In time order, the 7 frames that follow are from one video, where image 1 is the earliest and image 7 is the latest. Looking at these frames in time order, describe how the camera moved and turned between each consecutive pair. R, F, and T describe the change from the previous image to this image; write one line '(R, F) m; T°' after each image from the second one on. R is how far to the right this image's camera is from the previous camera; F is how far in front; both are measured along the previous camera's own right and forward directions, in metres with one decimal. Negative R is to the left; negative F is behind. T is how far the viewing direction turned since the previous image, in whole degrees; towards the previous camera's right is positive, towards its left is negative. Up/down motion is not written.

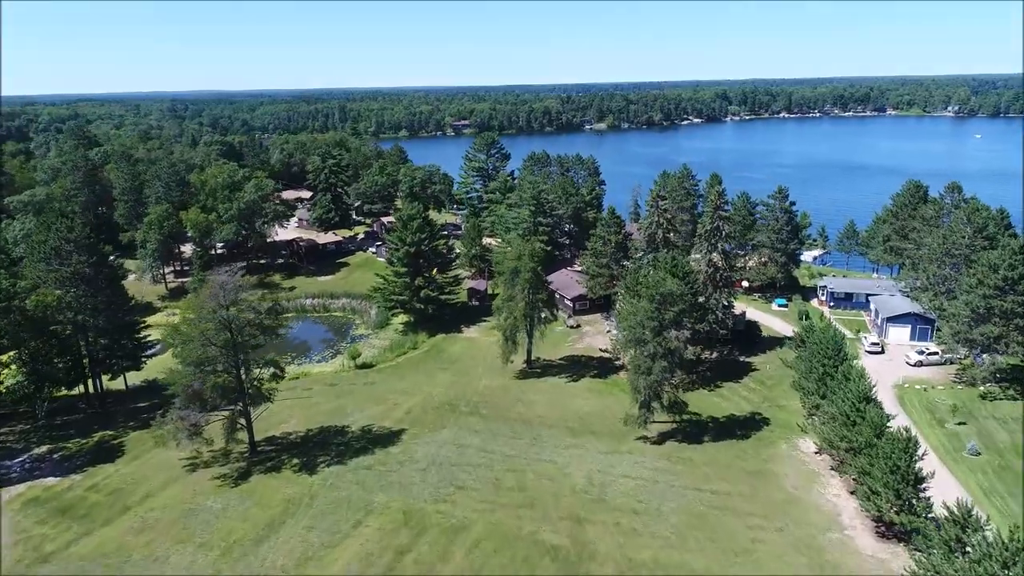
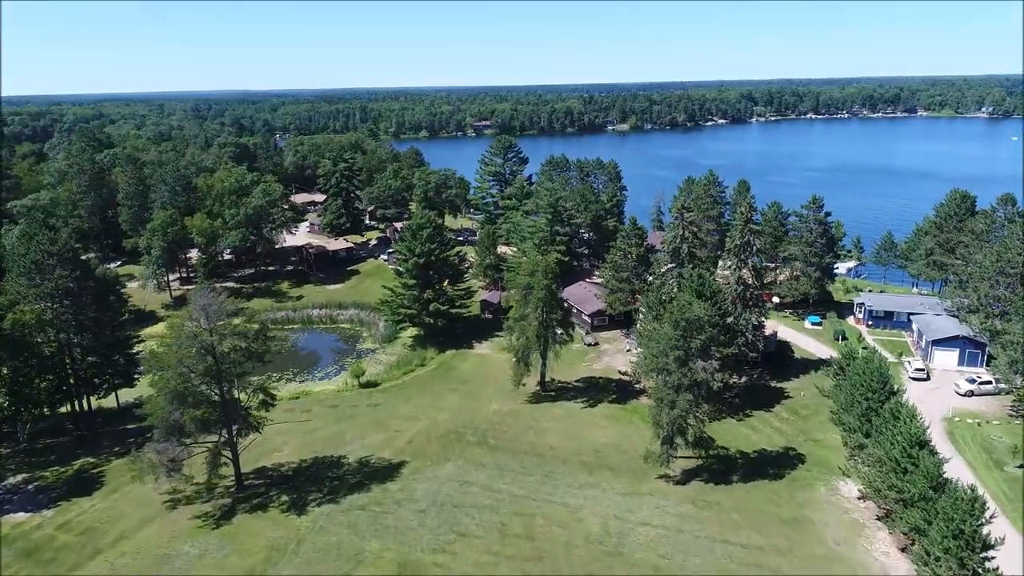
(+0.4, +2.6) m; -2°
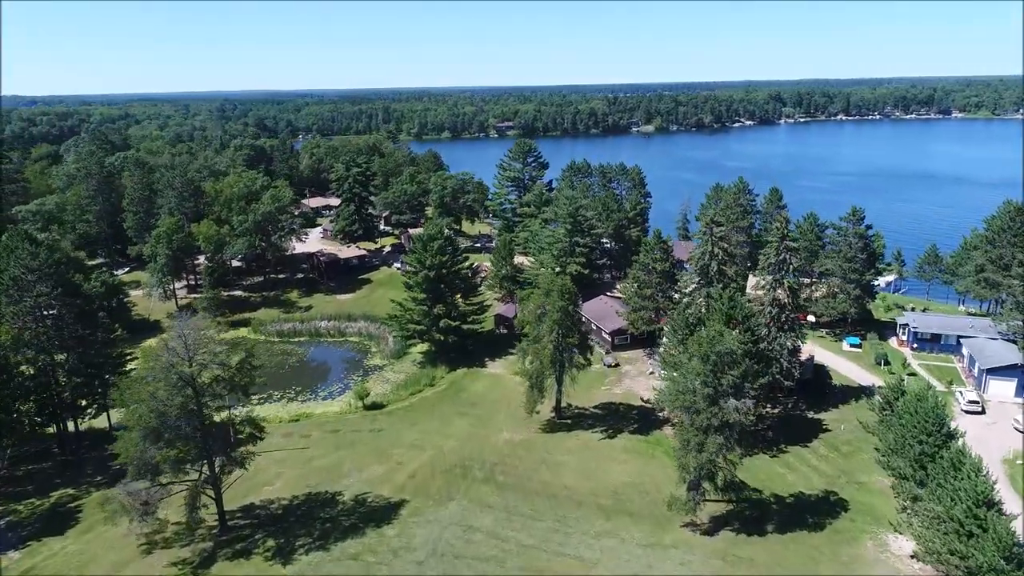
(+0.4, +2.6) m; -2°
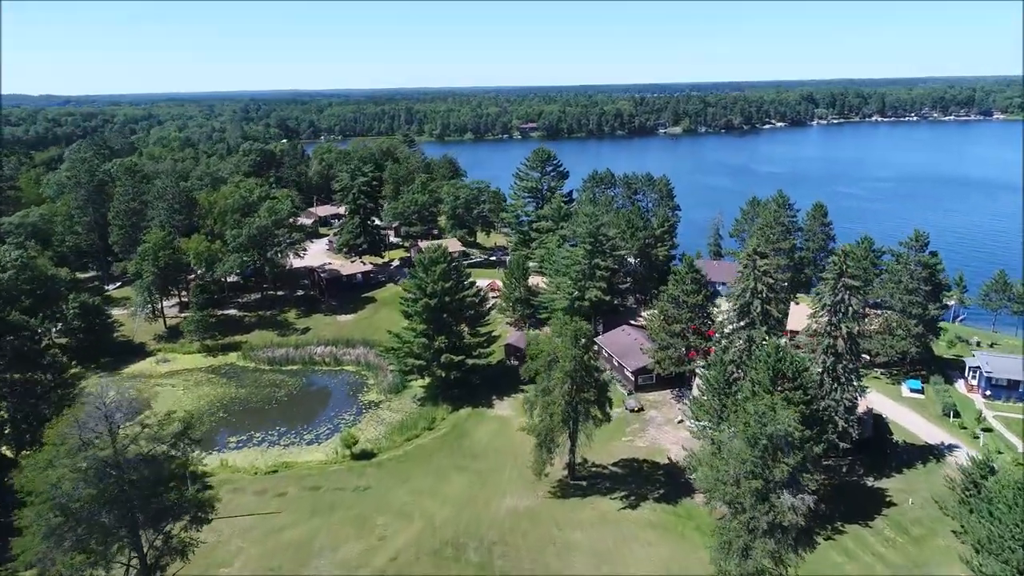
(+0.7, +4.7) m; -2°
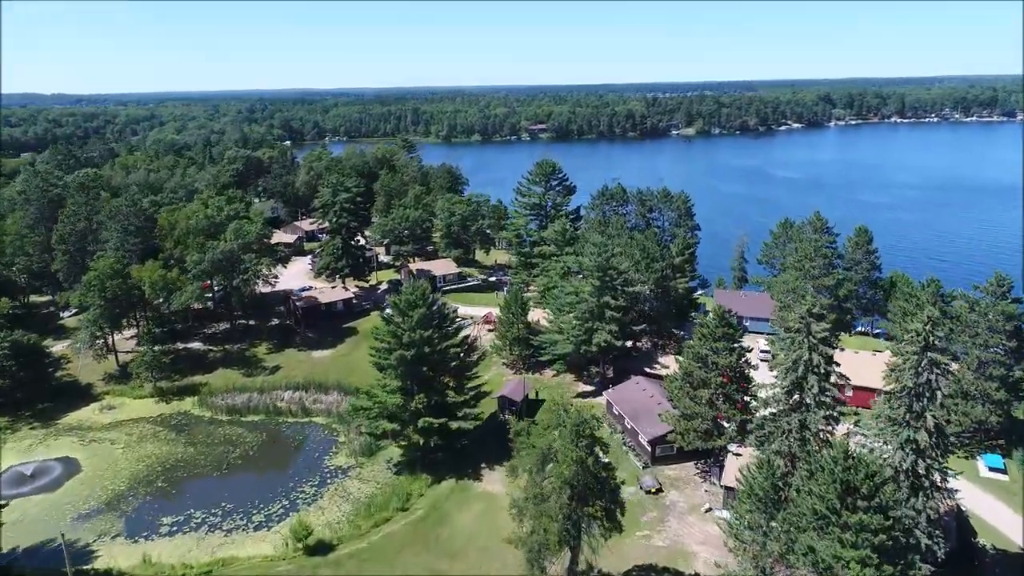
(+0.8, +6.2) m; -1°
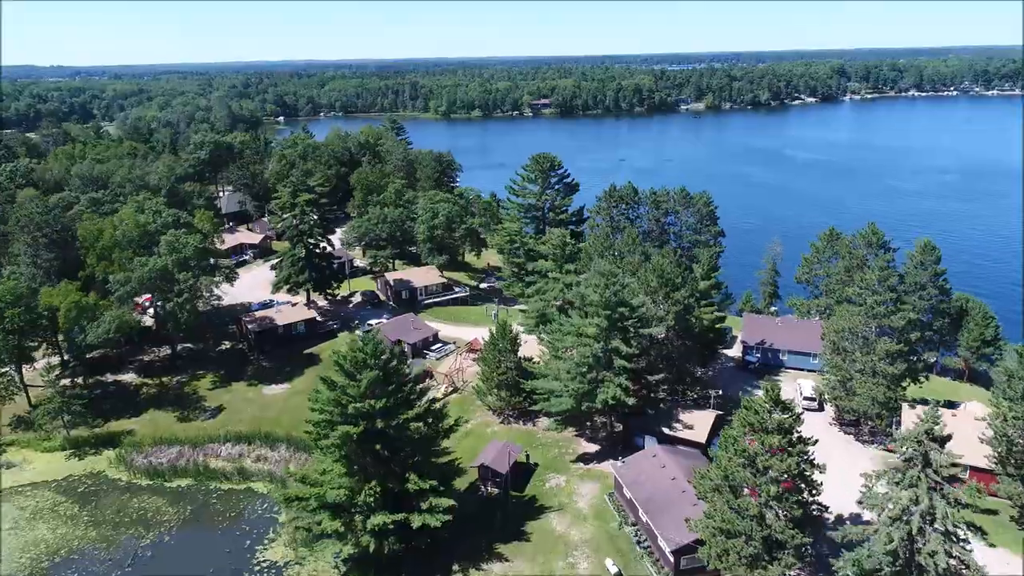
(+0.8, +7.7) m; 0°
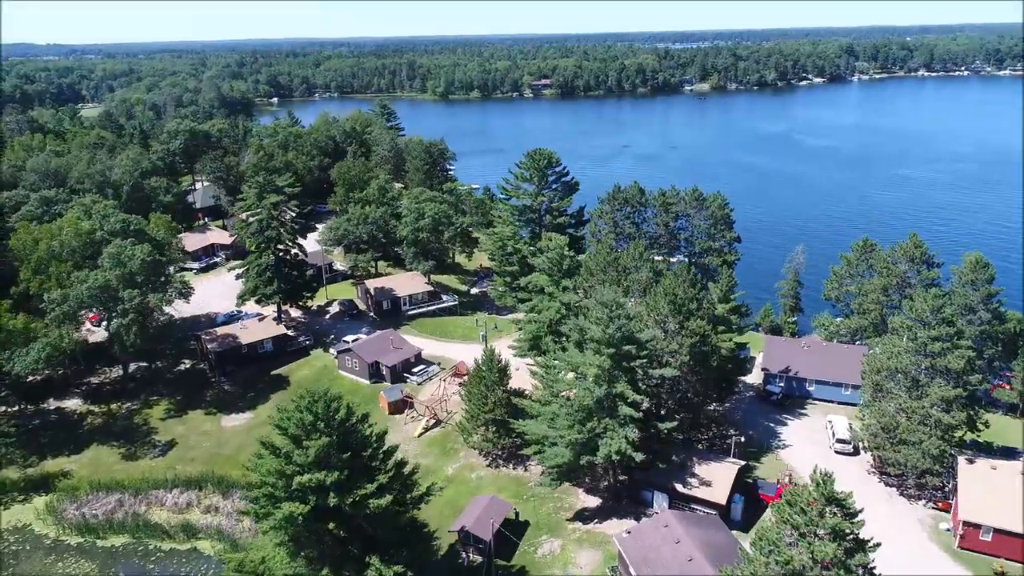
(+0.5, +4.6) m; 0°
